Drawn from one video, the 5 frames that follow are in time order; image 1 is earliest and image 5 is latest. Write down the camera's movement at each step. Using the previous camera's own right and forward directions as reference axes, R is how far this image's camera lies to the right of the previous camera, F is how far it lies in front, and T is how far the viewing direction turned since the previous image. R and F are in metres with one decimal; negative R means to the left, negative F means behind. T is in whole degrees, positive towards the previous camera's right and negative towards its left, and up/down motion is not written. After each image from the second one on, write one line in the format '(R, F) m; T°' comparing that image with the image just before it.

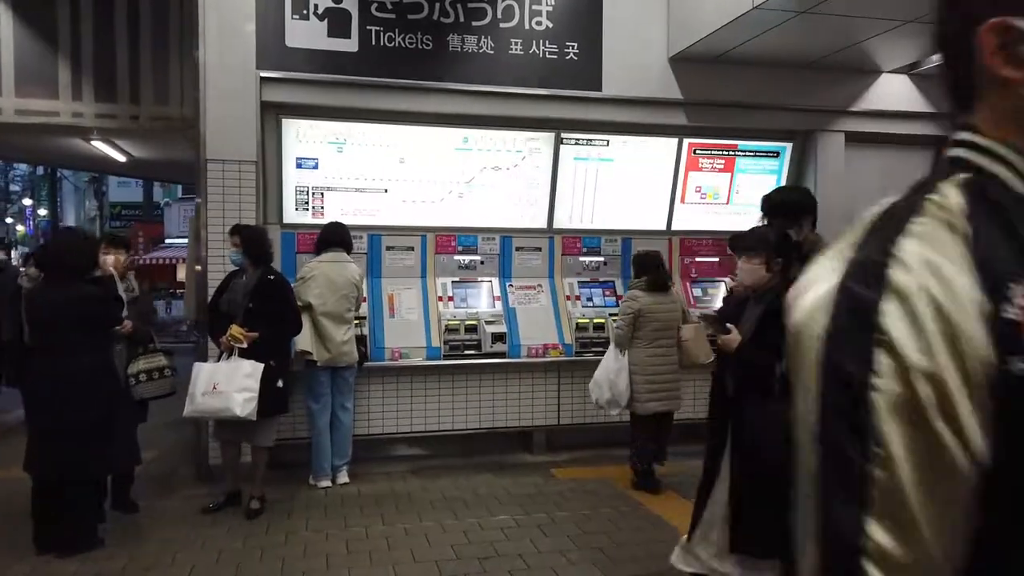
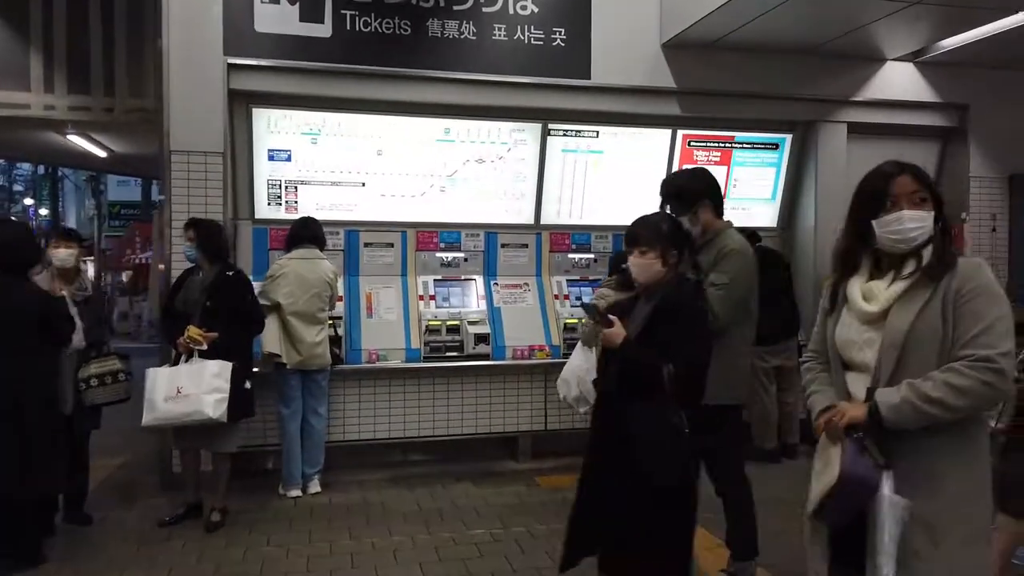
(+0.2, +0.3) m; 0°
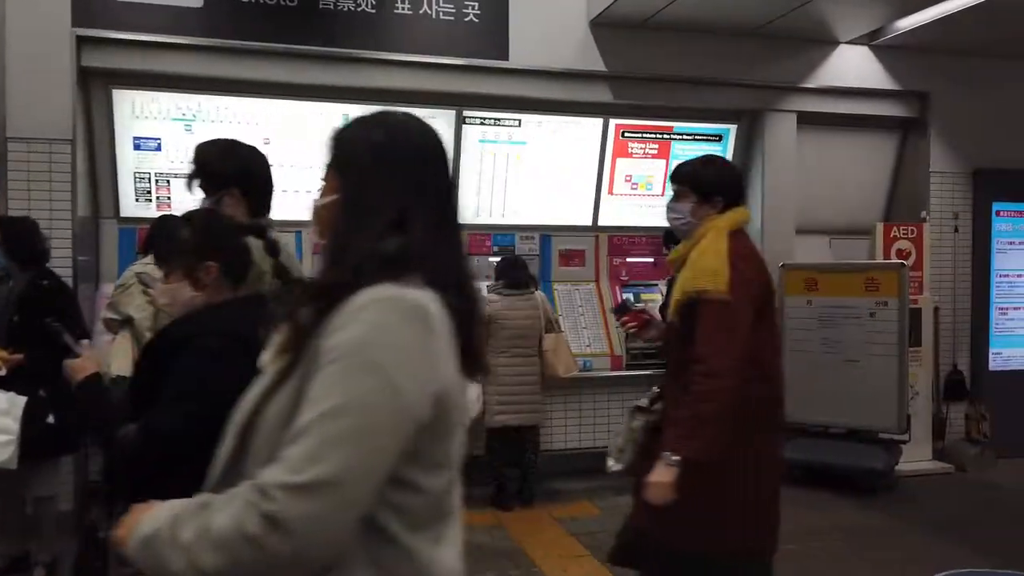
(+0.5, +0.7) m; +2°
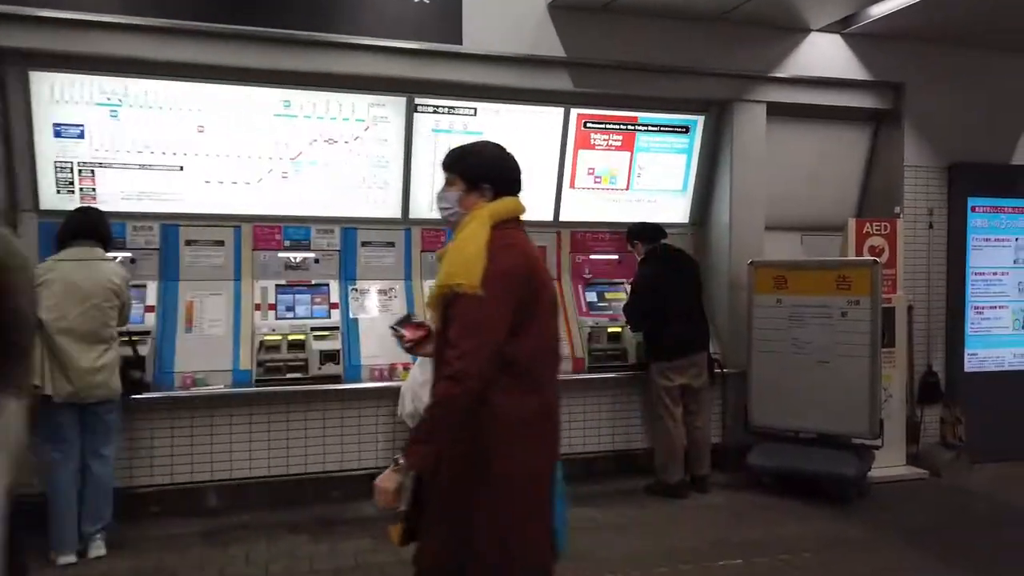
(+0.2, +0.3) m; +1°
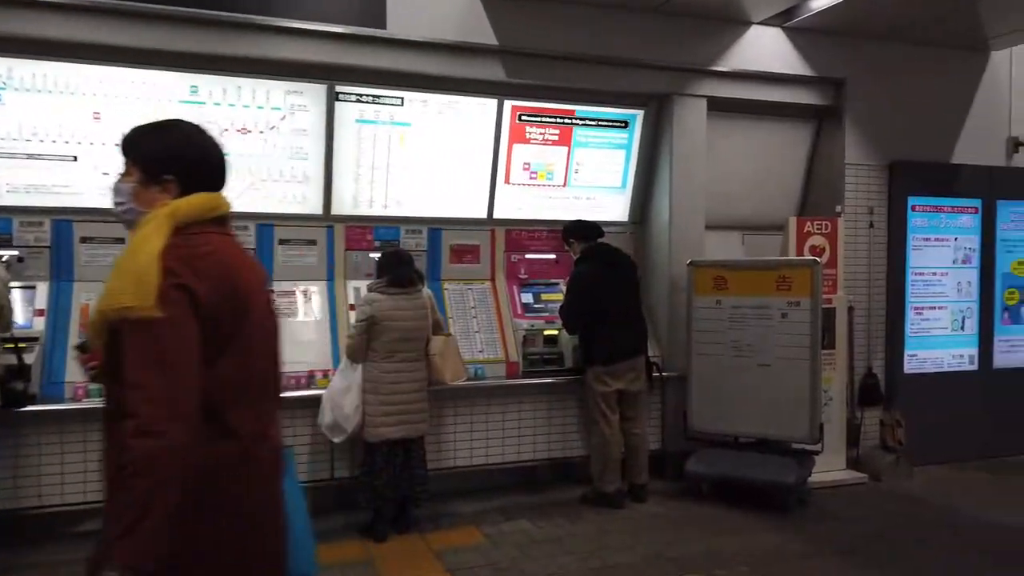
(+0.2, +0.3) m; +3°
